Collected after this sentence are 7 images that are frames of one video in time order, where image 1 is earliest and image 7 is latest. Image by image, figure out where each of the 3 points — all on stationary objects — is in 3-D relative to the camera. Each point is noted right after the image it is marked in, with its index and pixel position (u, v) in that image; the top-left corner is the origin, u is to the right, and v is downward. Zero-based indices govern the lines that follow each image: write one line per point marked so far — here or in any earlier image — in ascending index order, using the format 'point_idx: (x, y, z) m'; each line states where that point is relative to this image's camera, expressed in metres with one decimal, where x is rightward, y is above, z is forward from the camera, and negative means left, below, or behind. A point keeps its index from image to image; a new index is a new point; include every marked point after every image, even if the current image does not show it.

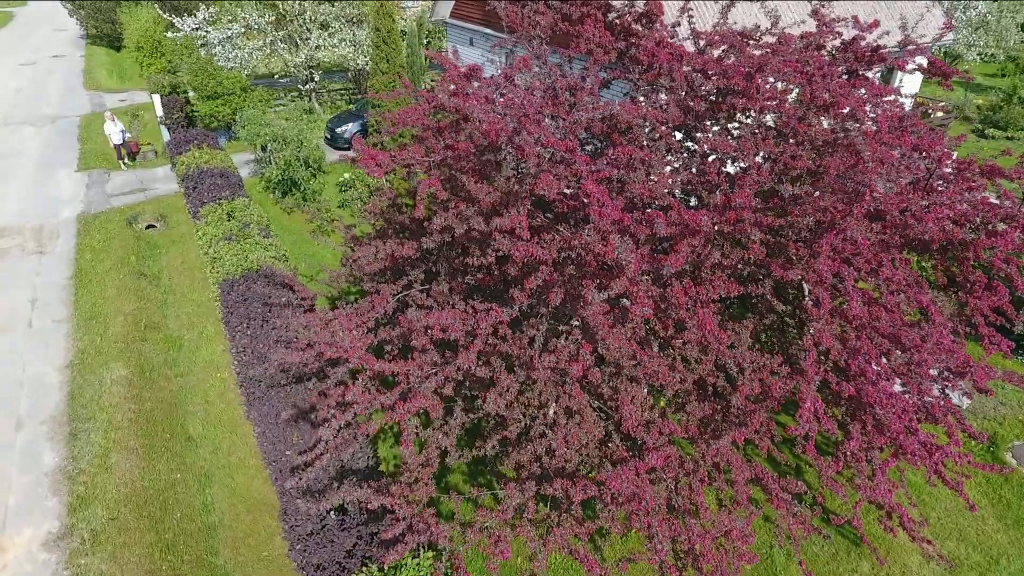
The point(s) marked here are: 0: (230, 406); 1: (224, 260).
0: (-4.1, -1.7, +9.1) m
1: (-4.3, +0.4, +9.3) m
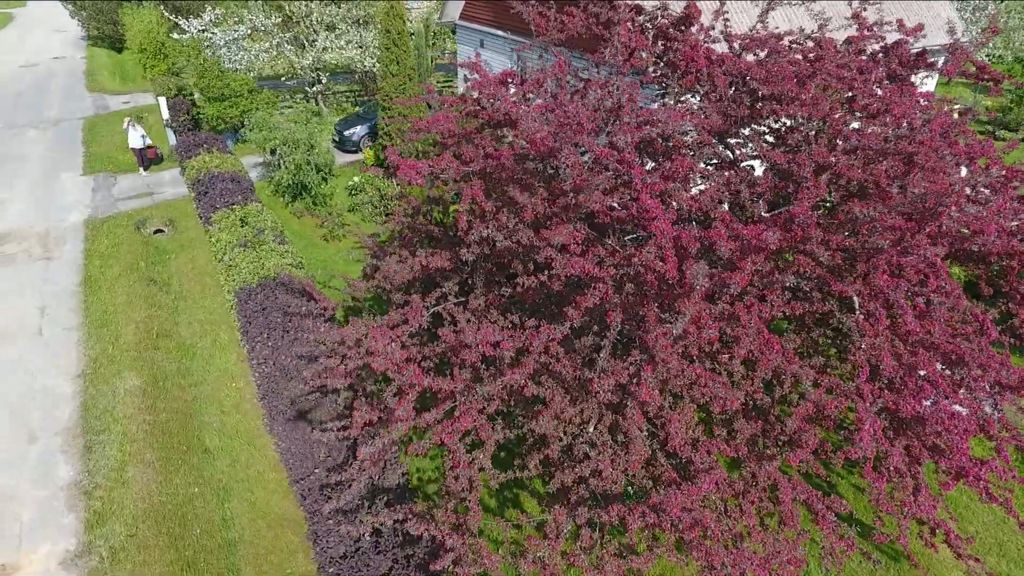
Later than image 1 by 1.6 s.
0: (-3.8, -1.8, +8.9) m
1: (-4.0, +0.3, +9.1) m
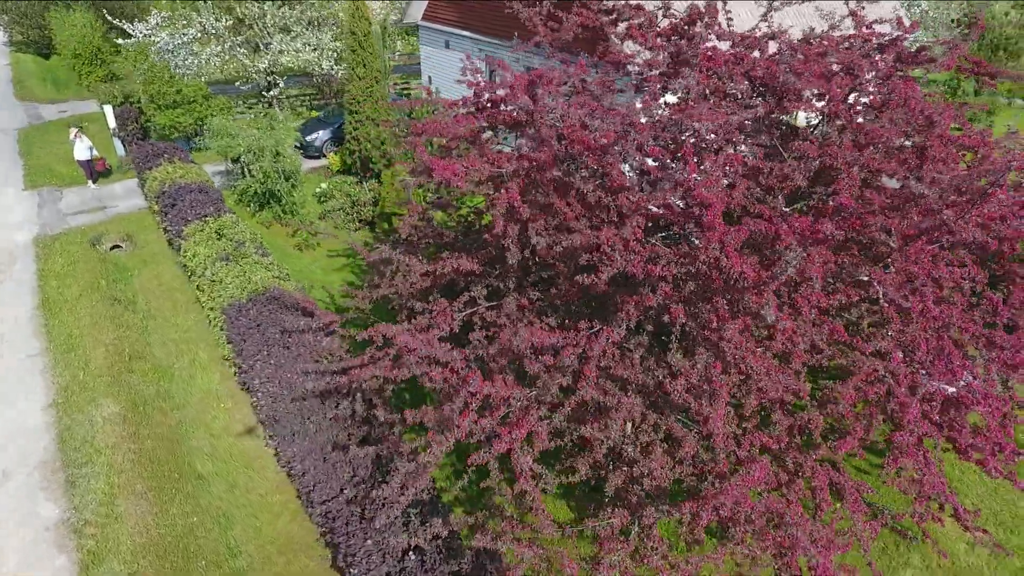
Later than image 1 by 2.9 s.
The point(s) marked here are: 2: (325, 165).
0: (-3.7, -2.1, +8.5) m
1: (-4.1, +0.1, +8.7) m
2: (-4.9, +3.3, +16.3) m
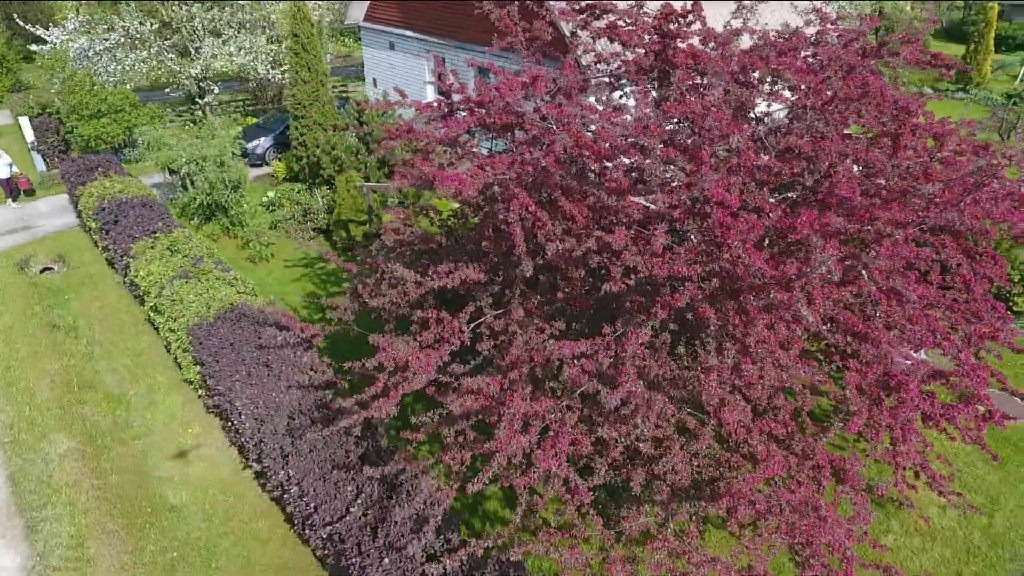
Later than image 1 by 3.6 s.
0: (-3.9, -2.3, +8.0) m
1: (-4.3, -0.2, +8.3) m
2: (-6.2, +2.9, +15.7) m
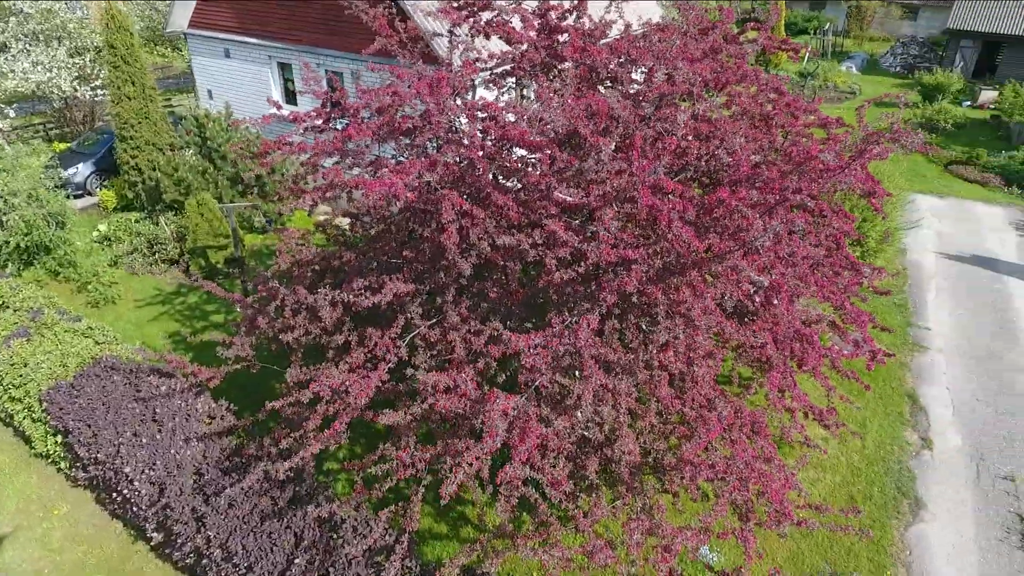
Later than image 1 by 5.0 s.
0: (-4.7, -2.9, +6.9) m
1: (-5.4, -0.8, +7.0) m
2: (-9.3, +1.9, +13.8) m
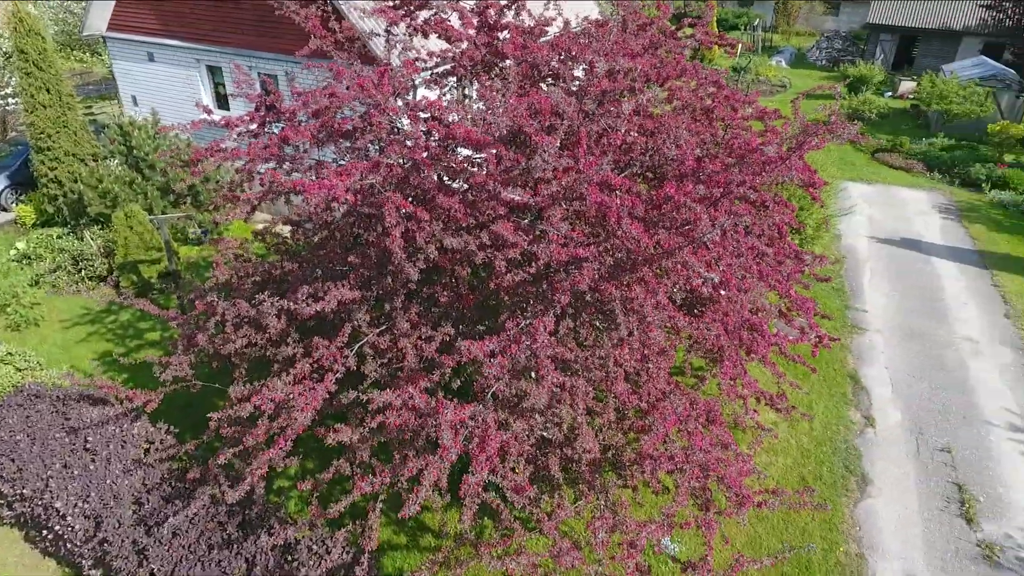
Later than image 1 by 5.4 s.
0: (-5.0, -3.1, +6.5) m
1: (-5.9, -1.1, +6.5) m
2: (-10.4, +1.4, +12.9) m
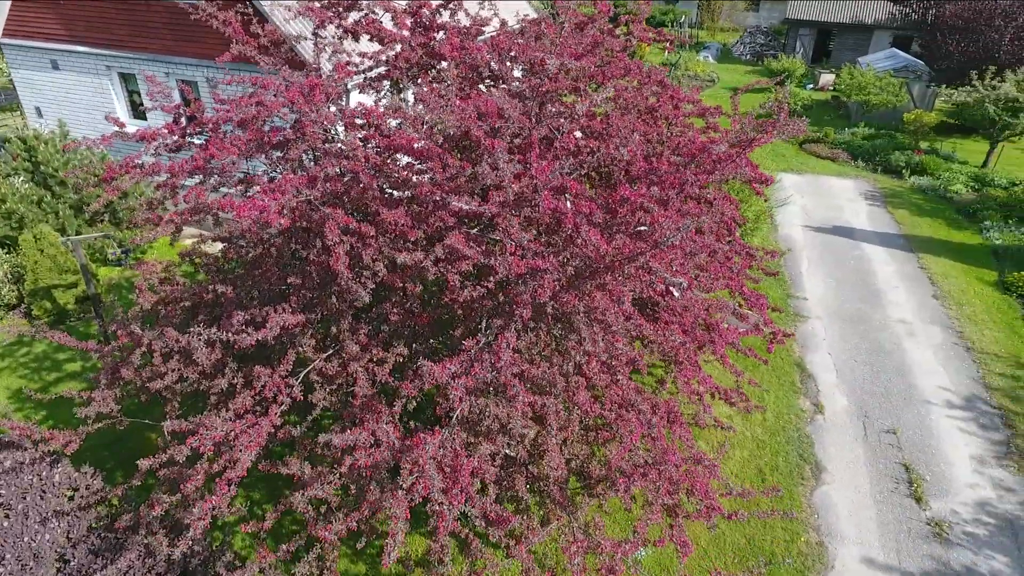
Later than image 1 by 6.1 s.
0: (-5.3, -3.5, +5.8) m
1: (-6.3, -1.5, +5.7) m
2: (-11.5, +0.8, +11.7) m
